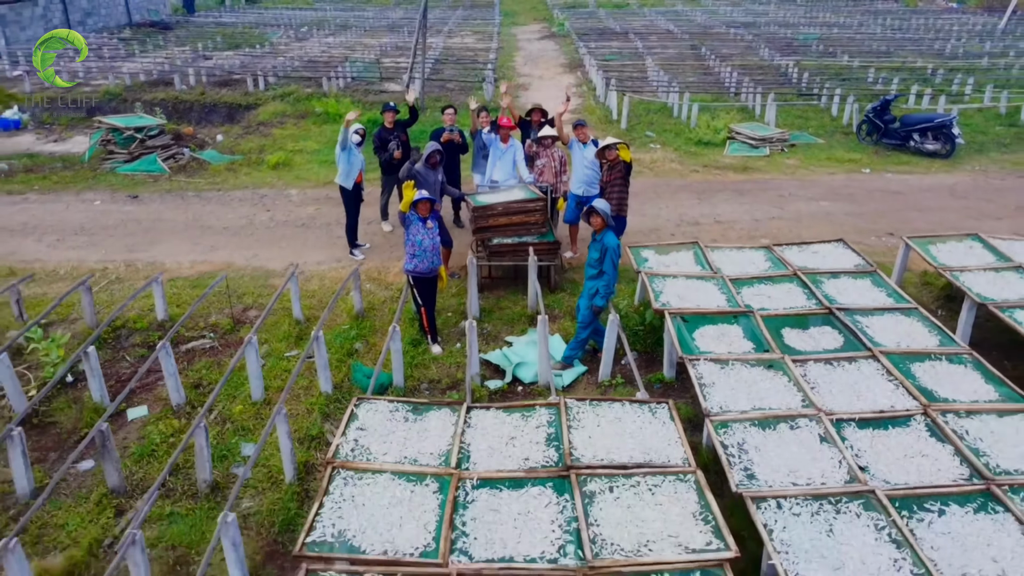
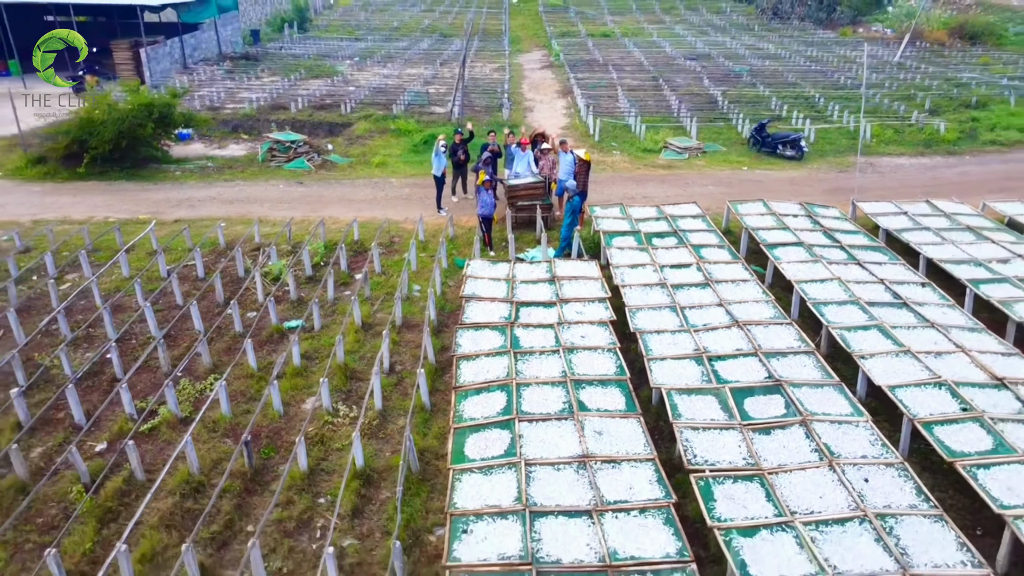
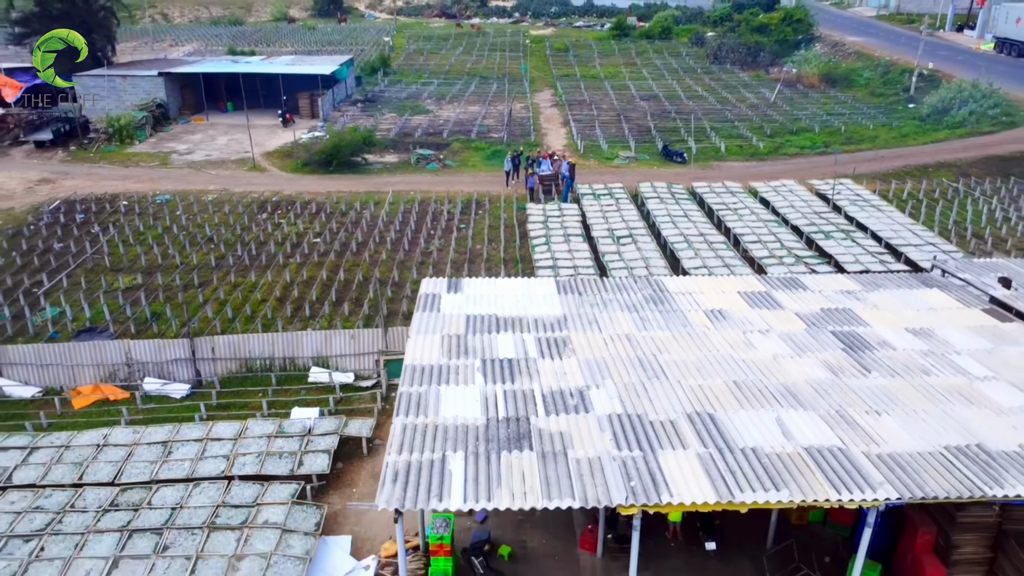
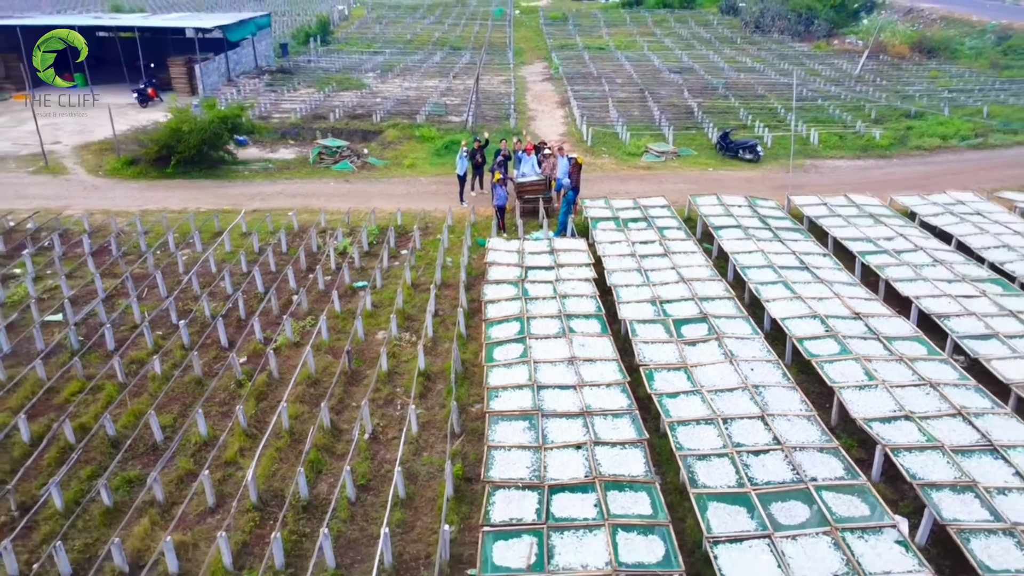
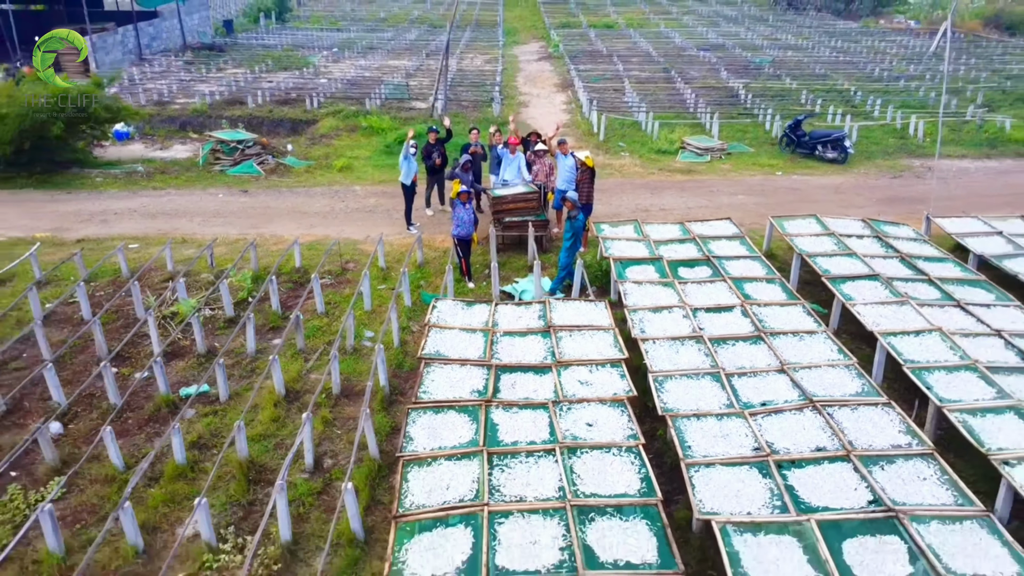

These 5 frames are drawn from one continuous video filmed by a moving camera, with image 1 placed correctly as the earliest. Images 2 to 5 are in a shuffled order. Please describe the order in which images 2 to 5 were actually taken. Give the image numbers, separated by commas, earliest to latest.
5, 2, 4, 3
